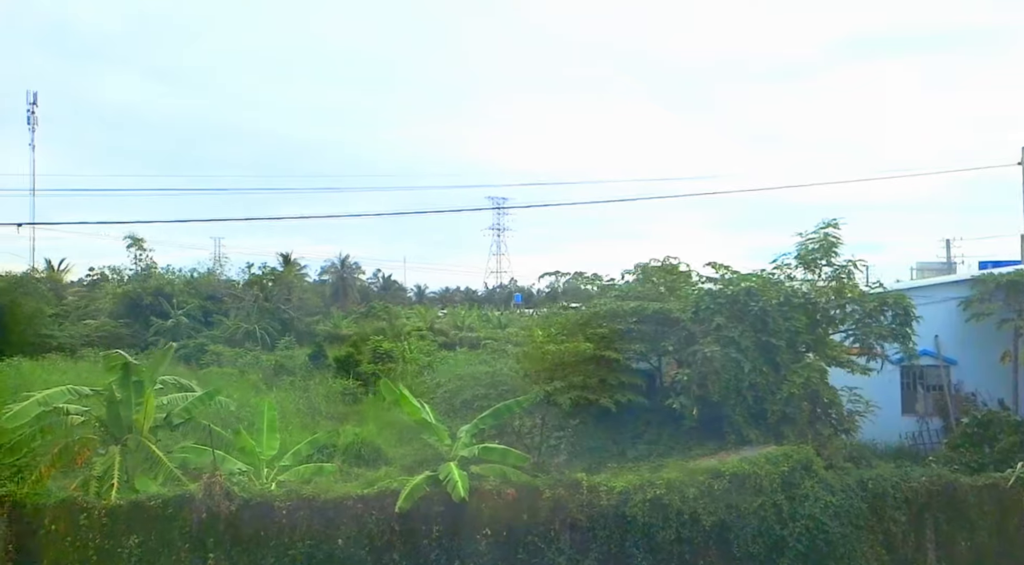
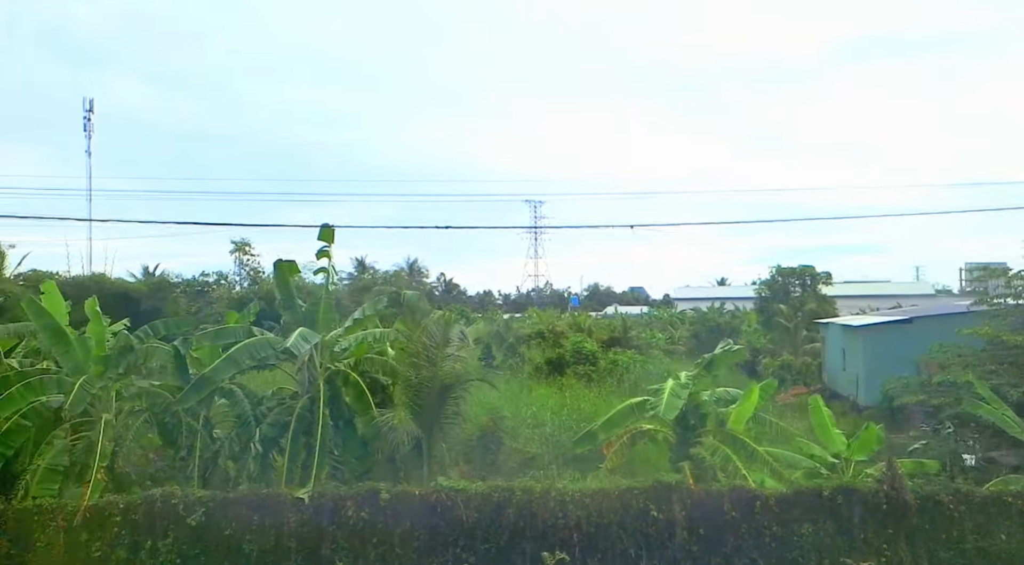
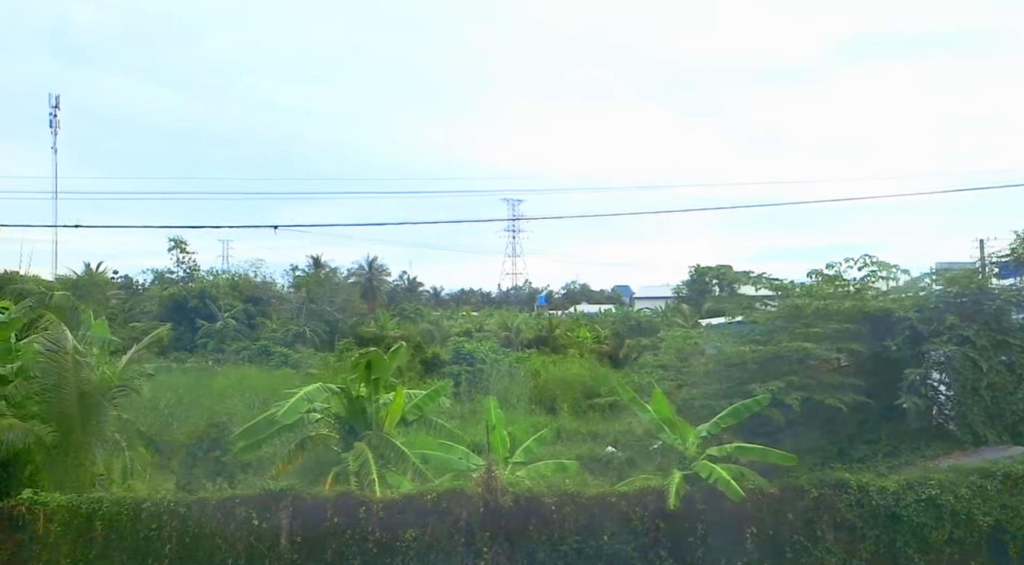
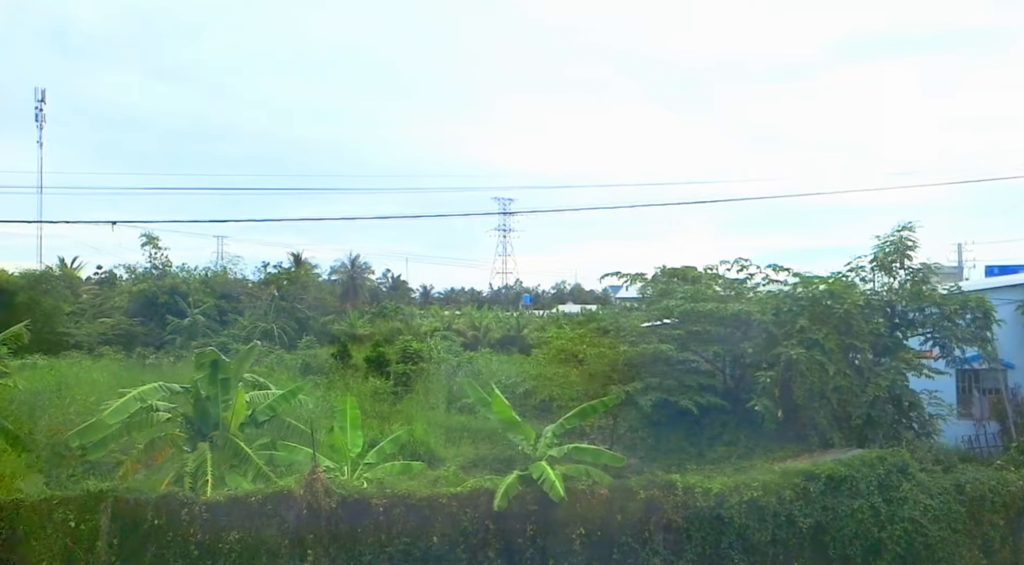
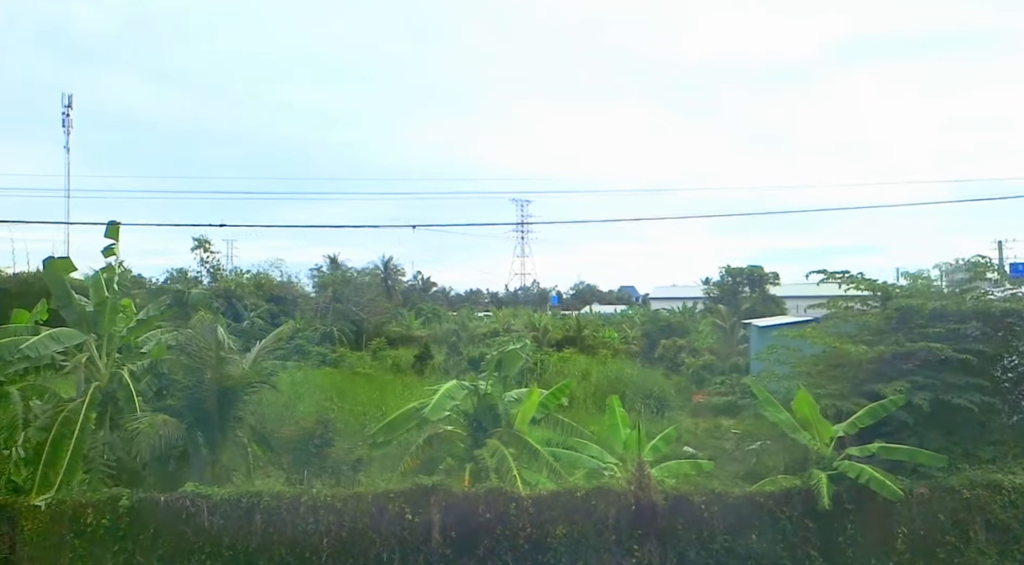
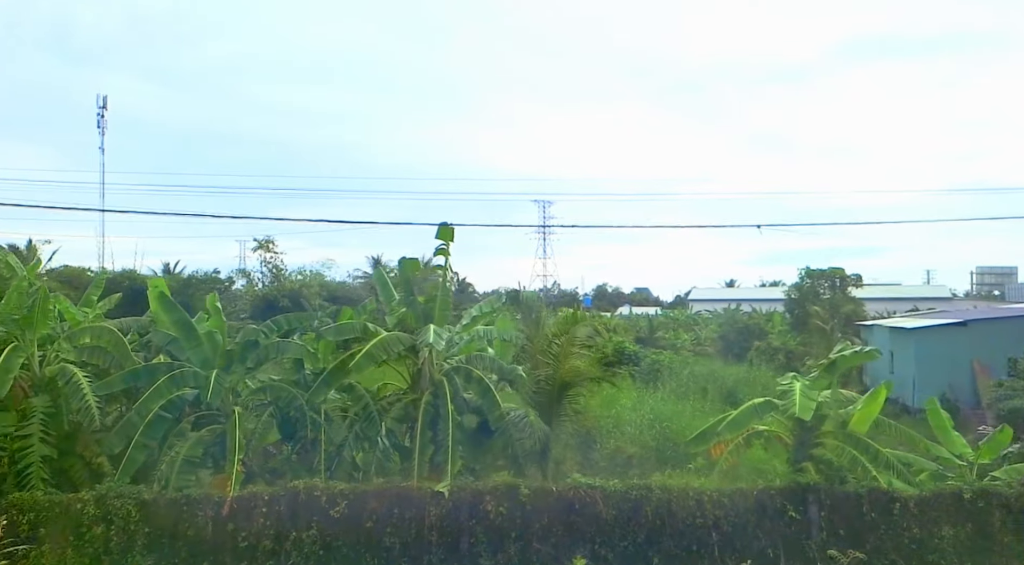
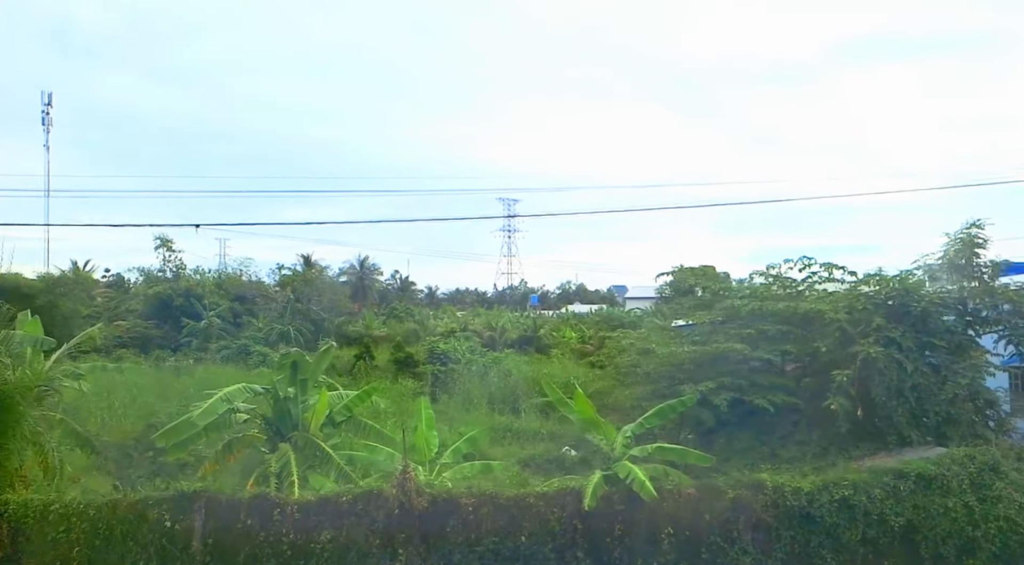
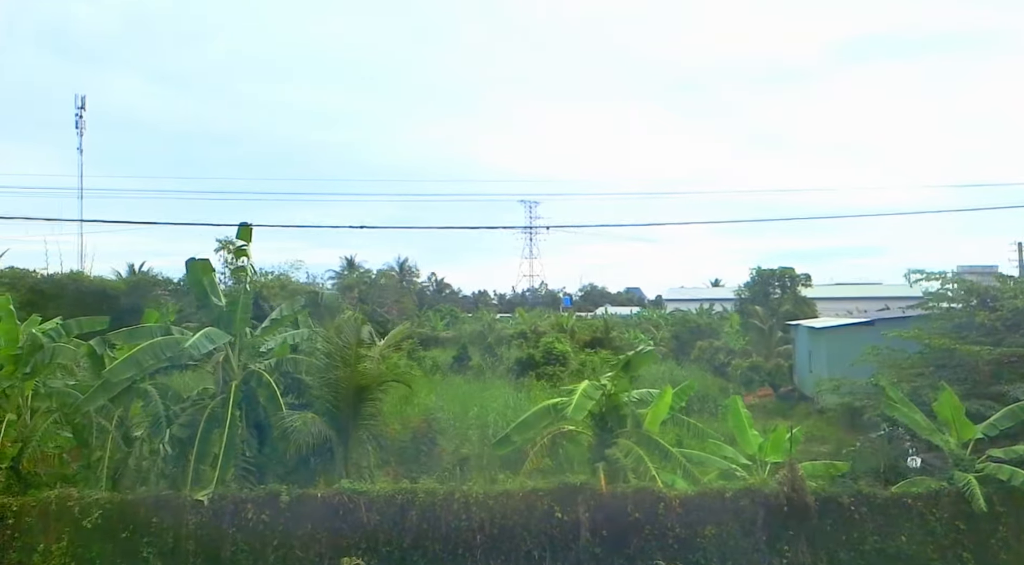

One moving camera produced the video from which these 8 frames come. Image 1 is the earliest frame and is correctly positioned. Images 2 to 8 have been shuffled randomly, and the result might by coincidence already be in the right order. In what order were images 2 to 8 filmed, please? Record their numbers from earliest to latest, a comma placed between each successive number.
4, 7, 3, 5, 8, 2, 6
